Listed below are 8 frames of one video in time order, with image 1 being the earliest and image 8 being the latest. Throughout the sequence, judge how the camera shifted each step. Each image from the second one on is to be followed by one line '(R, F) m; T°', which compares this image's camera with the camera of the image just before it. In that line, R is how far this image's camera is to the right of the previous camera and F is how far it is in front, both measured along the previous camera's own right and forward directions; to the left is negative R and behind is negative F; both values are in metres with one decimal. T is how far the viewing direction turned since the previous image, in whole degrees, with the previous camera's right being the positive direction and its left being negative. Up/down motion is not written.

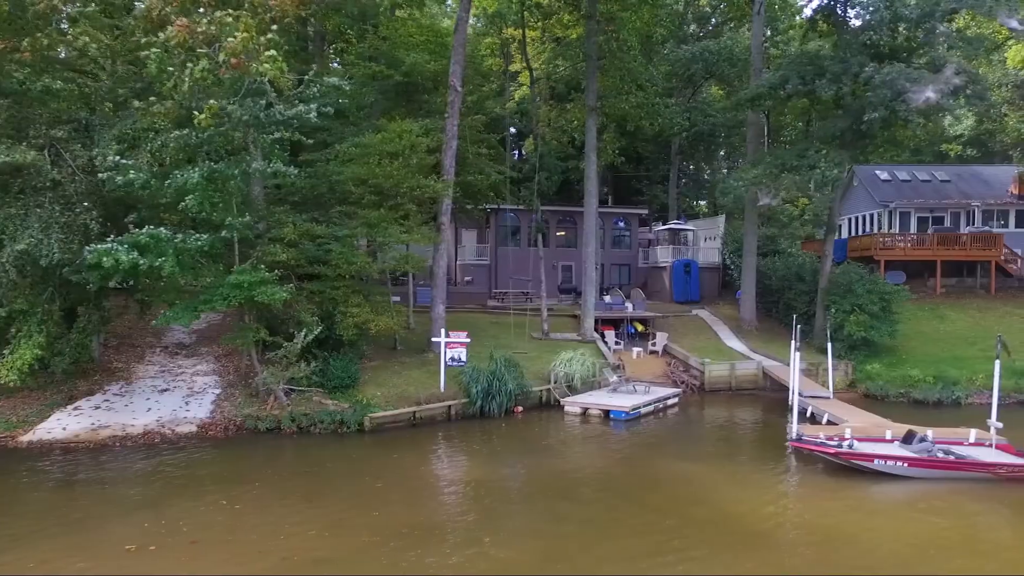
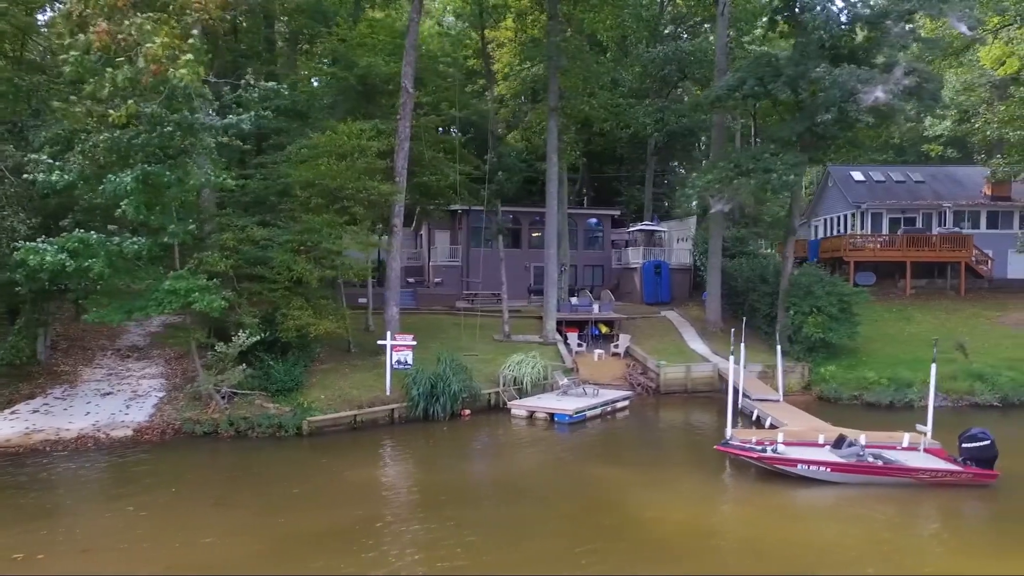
(+2.4, +0.1) m; 0°
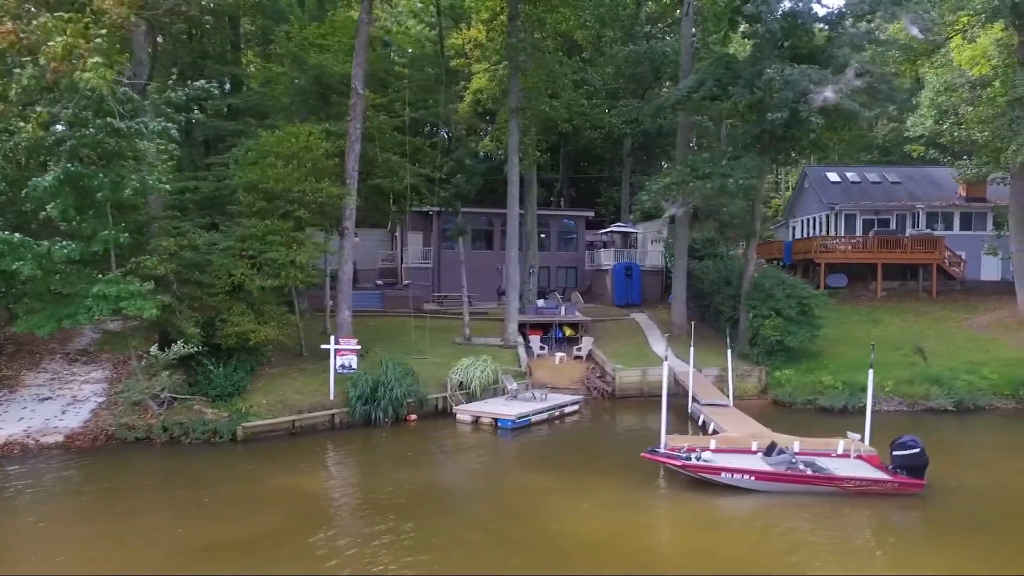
(+2.4, +0.2) m; 0°
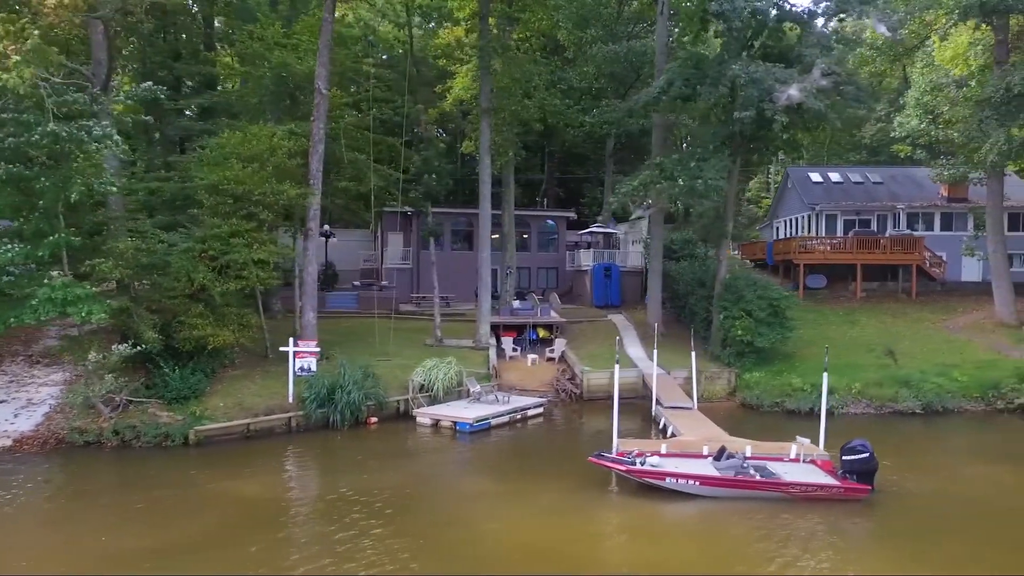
(+1.7, +0.2) m; 0°
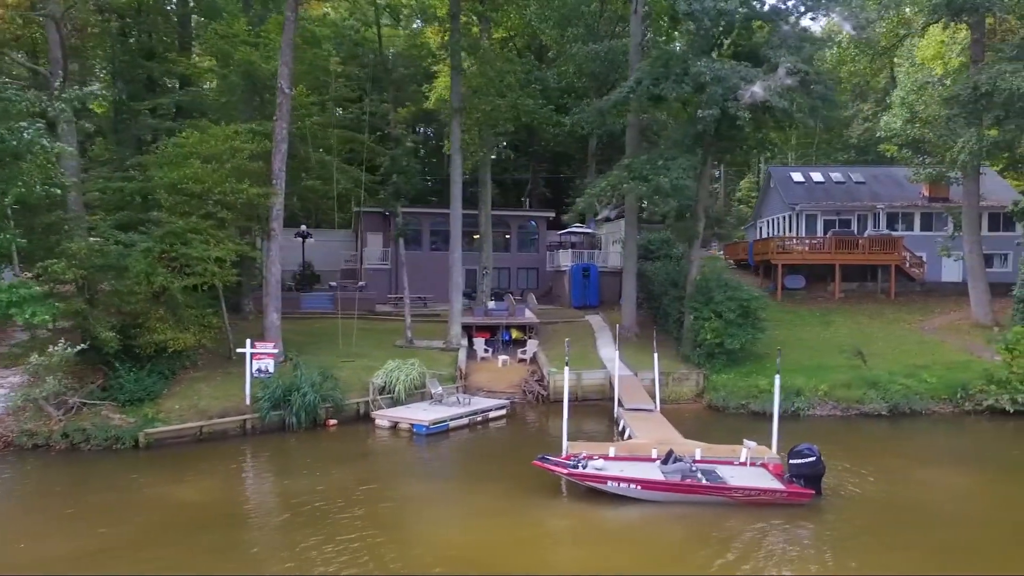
(+1.7, +0.2) m; 0°
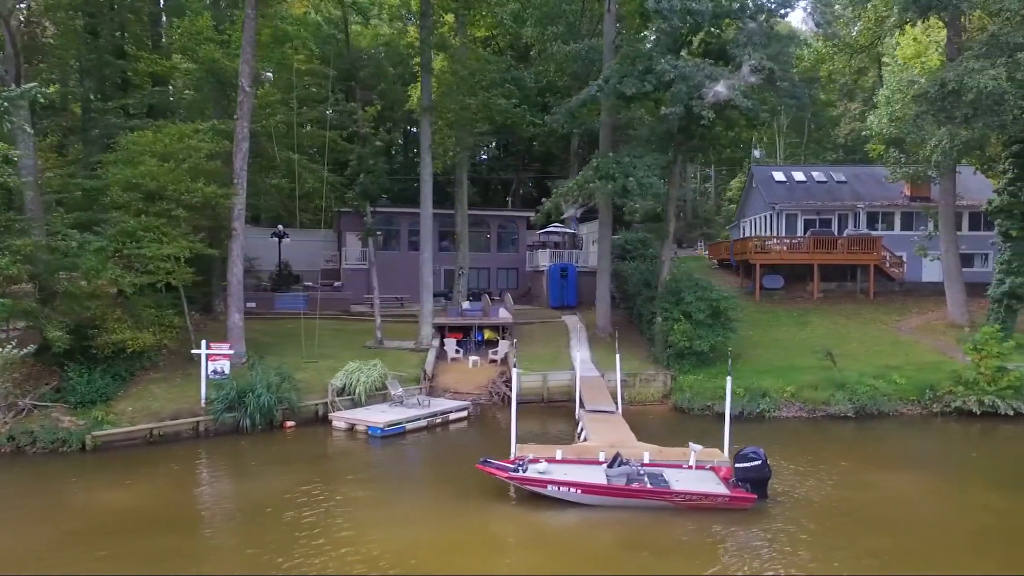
(+1.7, +0.3) m; 0°
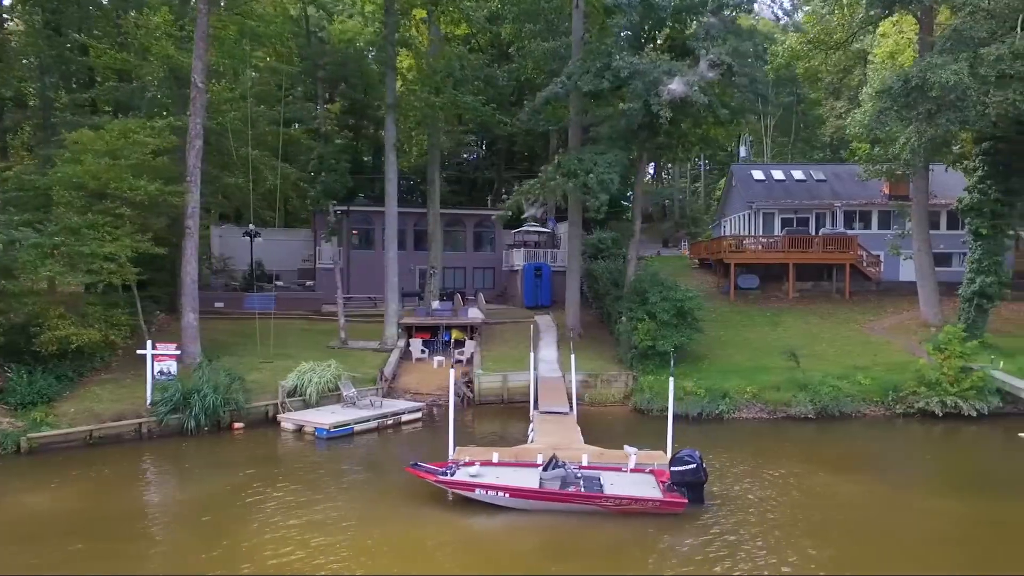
(+2.0, +0.3) m; 0°
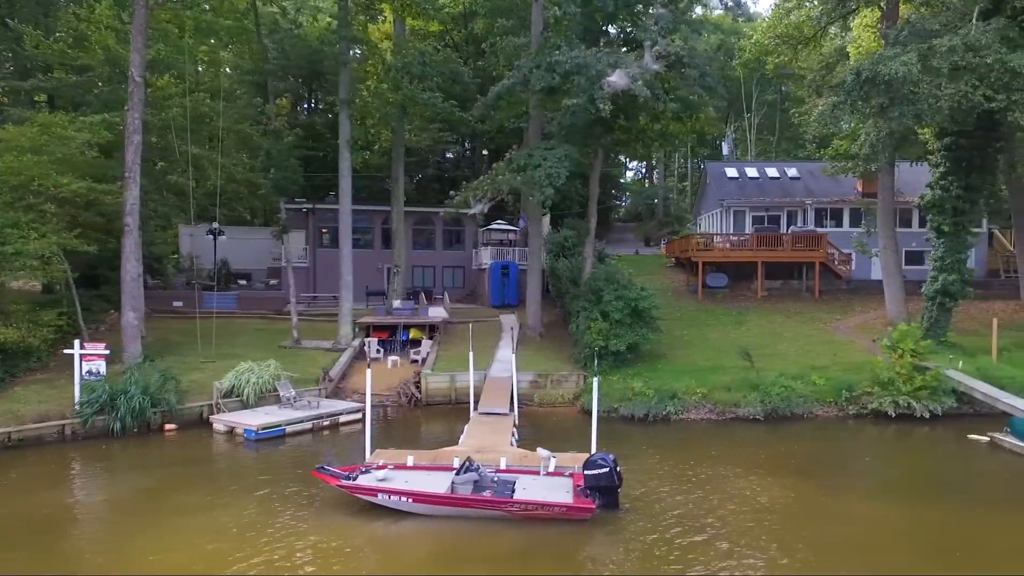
(+2.5, +0.5) m; 0°
